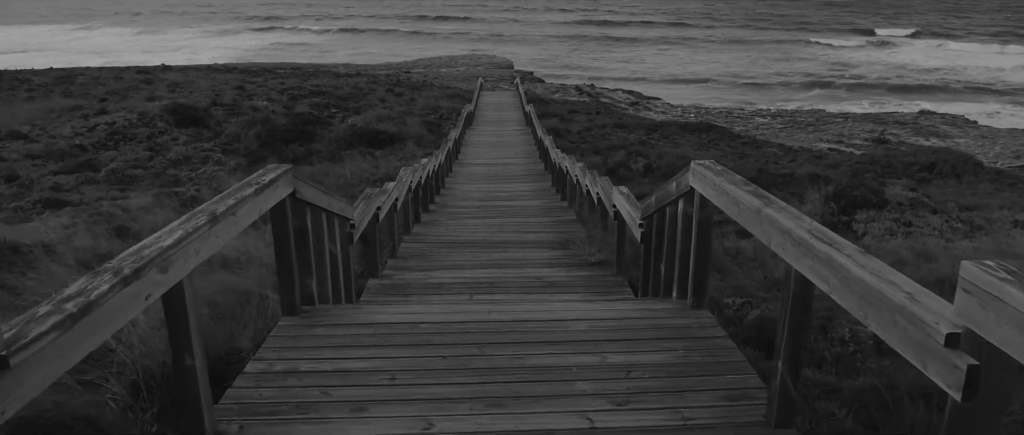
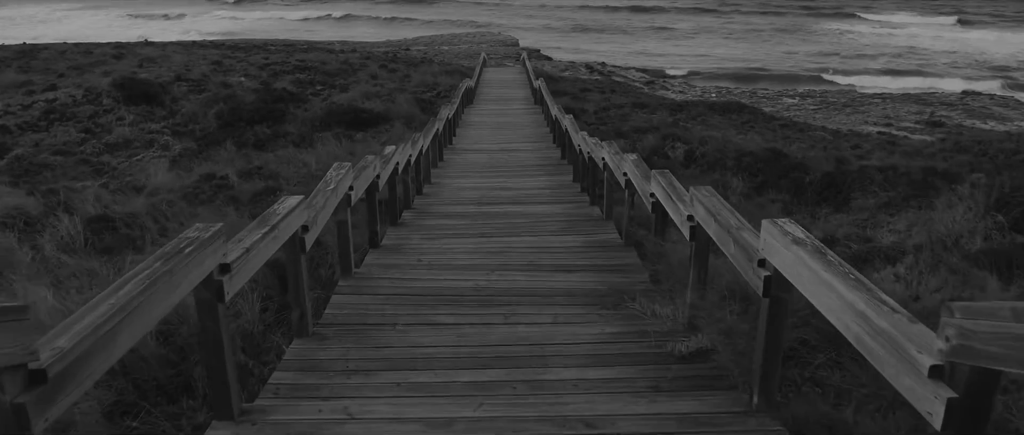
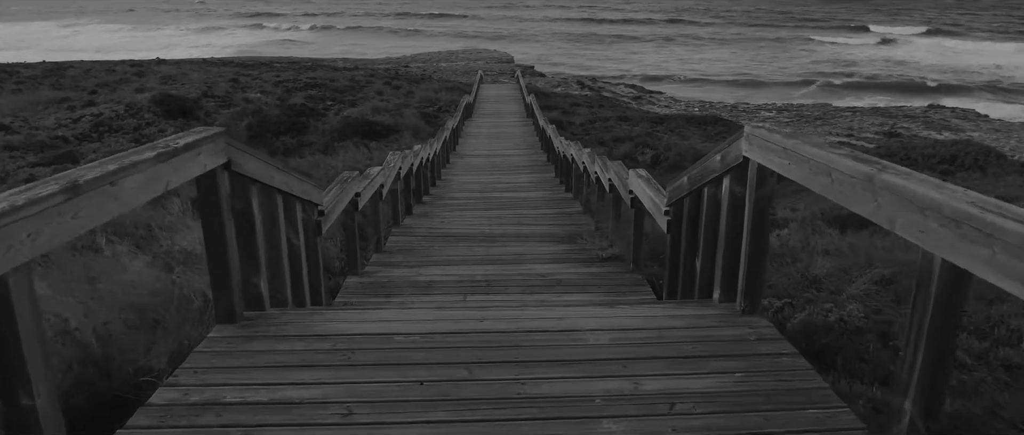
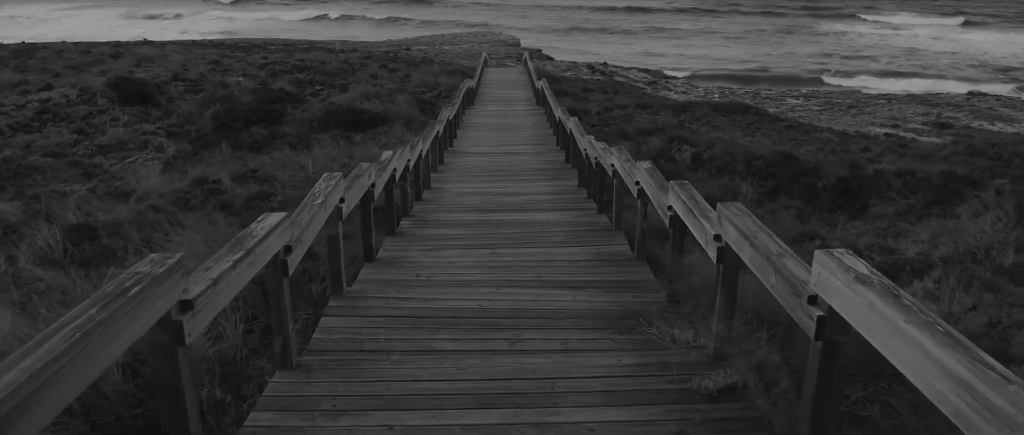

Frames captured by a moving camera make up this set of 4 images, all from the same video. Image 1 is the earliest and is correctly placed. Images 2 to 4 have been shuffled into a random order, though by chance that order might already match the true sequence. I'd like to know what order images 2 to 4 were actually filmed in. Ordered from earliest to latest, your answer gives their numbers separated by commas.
3, 2, 4
